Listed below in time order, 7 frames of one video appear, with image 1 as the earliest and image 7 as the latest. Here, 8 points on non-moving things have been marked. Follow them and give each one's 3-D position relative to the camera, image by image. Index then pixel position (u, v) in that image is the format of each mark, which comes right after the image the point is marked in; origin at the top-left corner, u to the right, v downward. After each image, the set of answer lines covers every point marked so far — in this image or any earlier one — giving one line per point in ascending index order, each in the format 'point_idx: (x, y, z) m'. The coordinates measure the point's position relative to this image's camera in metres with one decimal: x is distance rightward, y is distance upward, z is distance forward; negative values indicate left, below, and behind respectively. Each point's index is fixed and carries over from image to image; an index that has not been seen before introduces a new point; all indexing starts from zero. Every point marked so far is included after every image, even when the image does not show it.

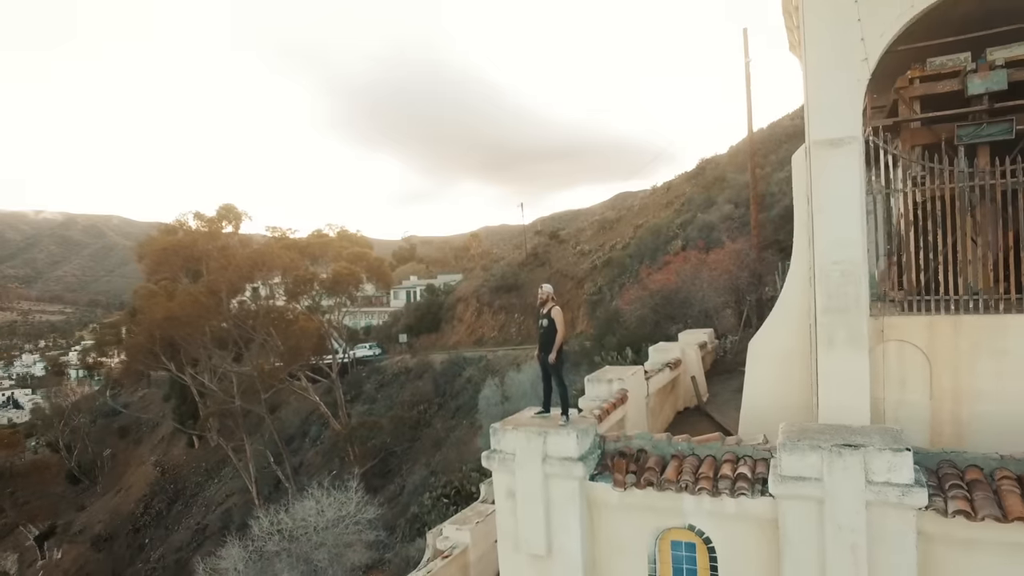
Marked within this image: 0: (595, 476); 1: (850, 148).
0: (+0.7, -1.4, +4.8) m
1: (+3.2, +1.4, +5.7) m
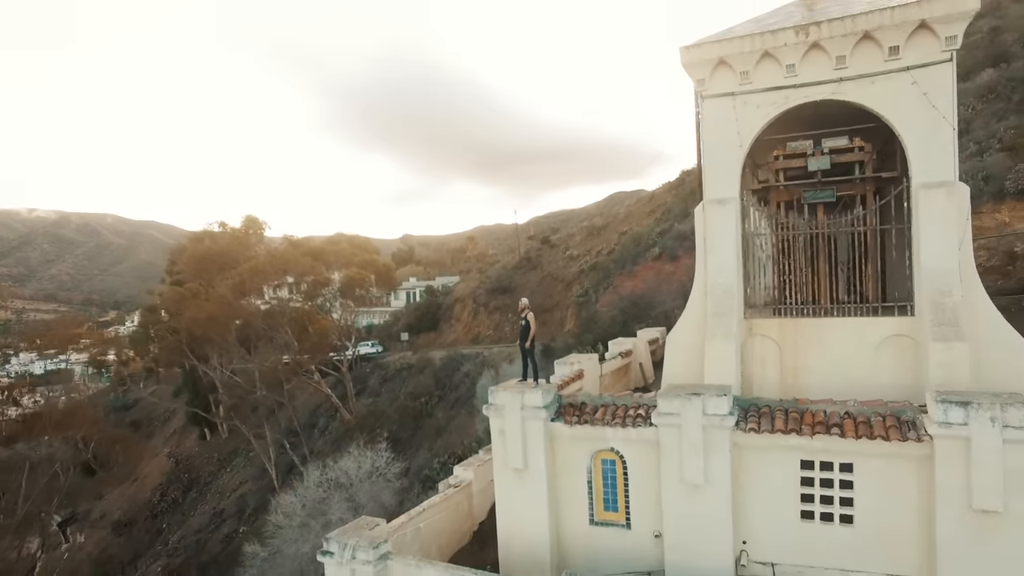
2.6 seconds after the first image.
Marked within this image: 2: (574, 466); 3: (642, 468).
0: (+0.5, -1.6, +7.8) m
1: (+3.0, +1.2, +8.7) m
2: (+0.8, -2.2, +7.8) m
3: (+1.6, -2.1, +7.4) m
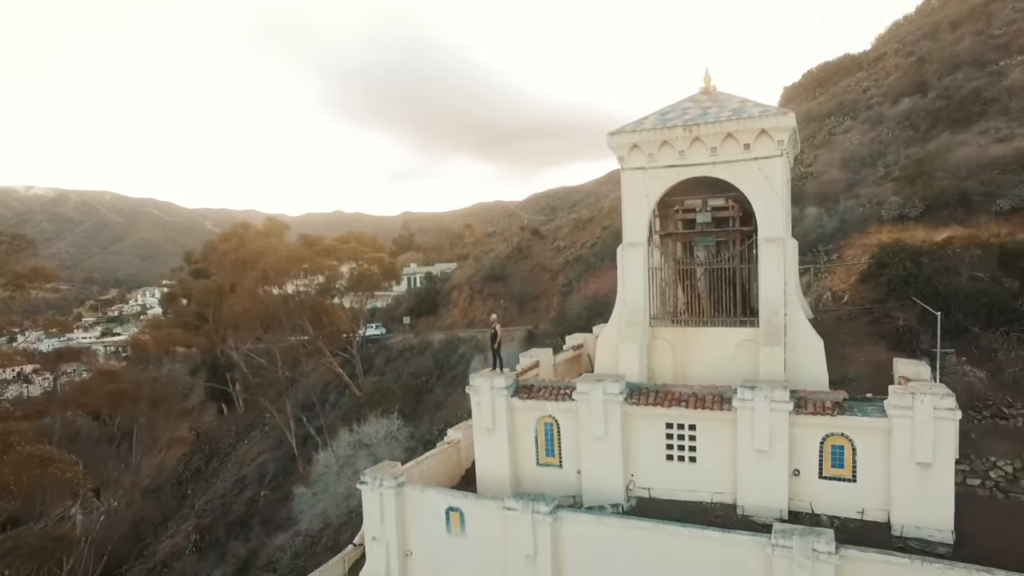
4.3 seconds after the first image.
0: (0.0, -2.0, +11.7) m
1: (+2.5, +0.8, +12.5) m
2: (+0.3, -2.6, +11.8) m
3: (+1.1, -2.5, +11.4) m
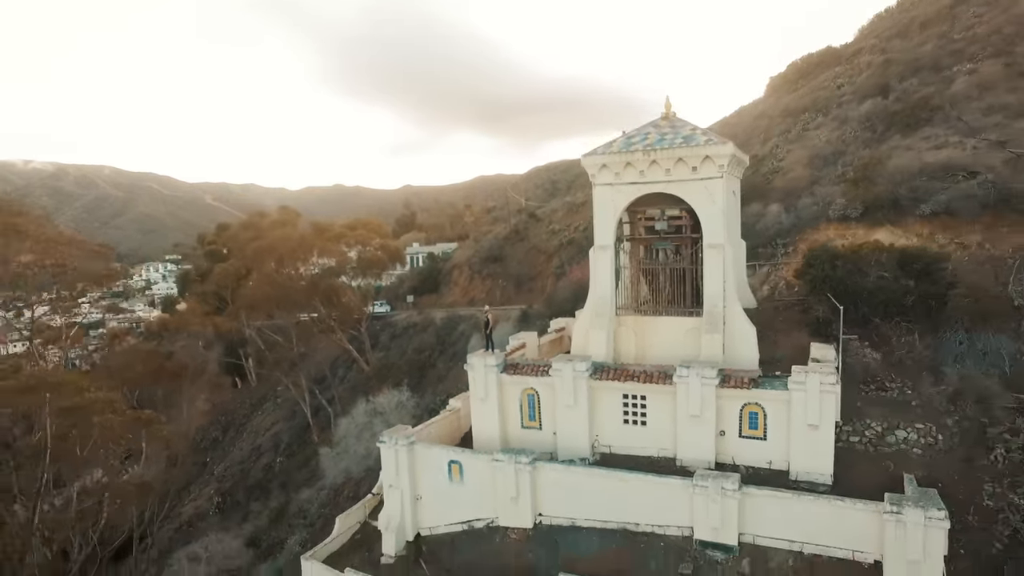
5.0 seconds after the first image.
0: (-0.2, -1.9, +14.5) m
1: (+2.3, +0.9, +15.2) m
2: (0.0, -2.5, +14.5) m
3: (+0.8, -2.5, +14.1) m
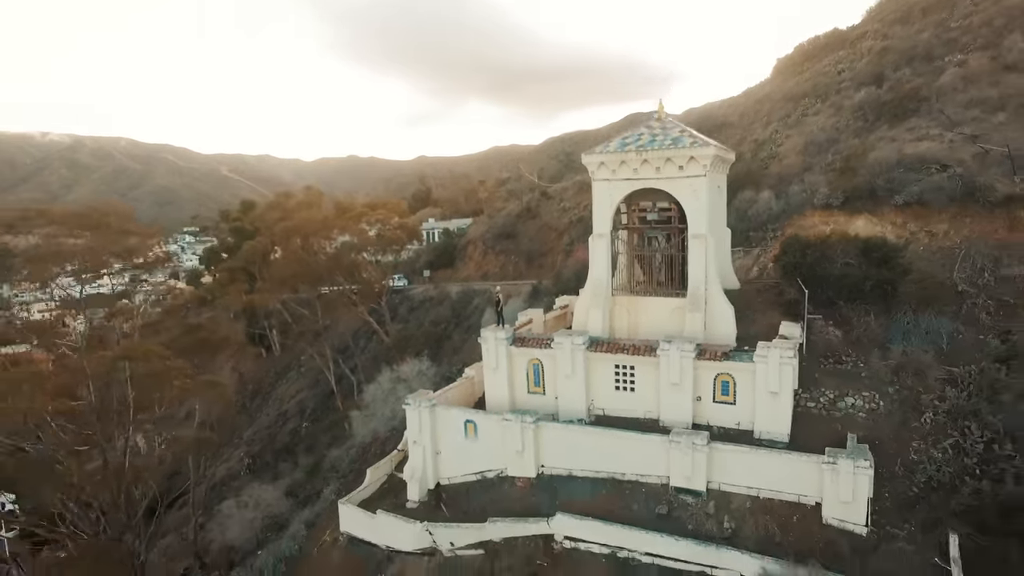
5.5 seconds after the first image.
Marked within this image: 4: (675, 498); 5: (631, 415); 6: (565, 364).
0: (0.0, -1.5, +16.6) m
1: (+2.5, +1.4, +17.1) m
2: (+0.2, -2.1, +16.7) m
3: (+1.0, -2.1, +16.3) m
4: (+3.5, -4.5, +13.3) m
5: (+3.0, -3.1, +15.5) m
6: (+1.4, -1.9, +15.7) m
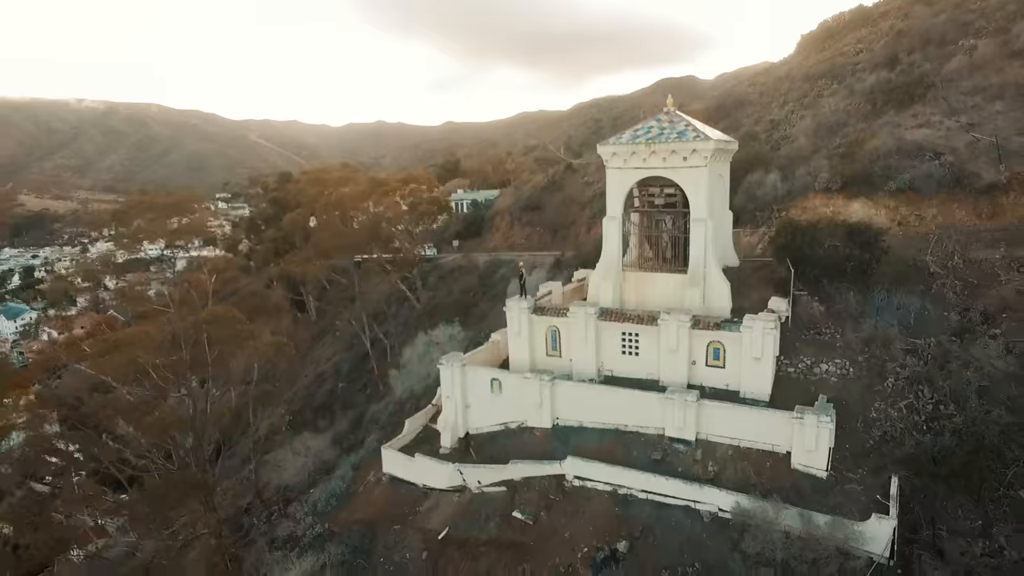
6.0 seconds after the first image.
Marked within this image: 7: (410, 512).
0: (+0.6, -0.8, +19.0) m
1: (+3.2, +2.1, +19.2) m
2: (+0.8, -1.4, +19.1) m
3: (+1.6, -1.4, +18.6) m
4: (+4.0, -4.0, +15.7) m
5: (+3.5, -2.5, +17.8) m
6: (+1.9, -1.3, +18.0) m
7: (-2.9, -6.4, +17.8) m
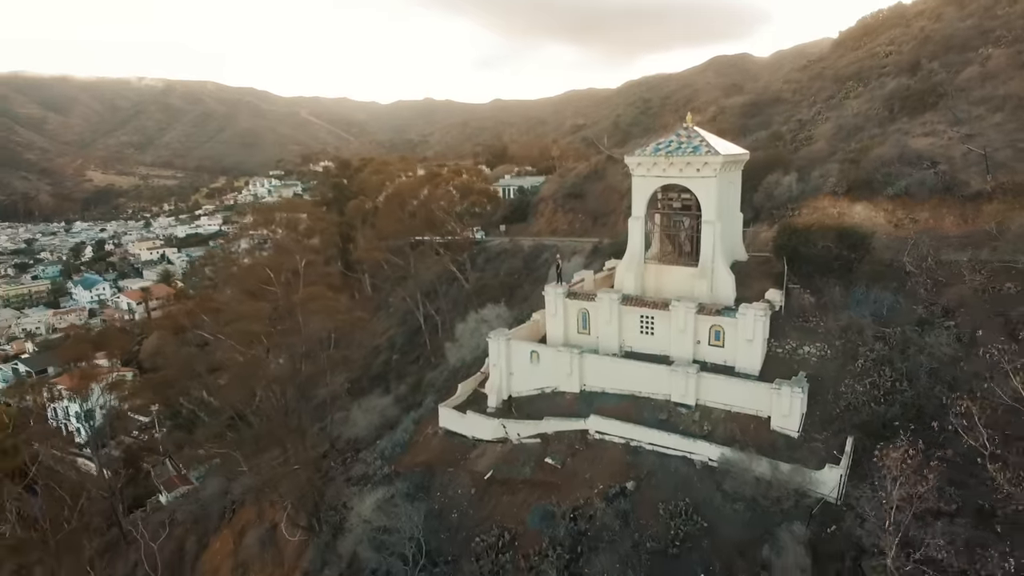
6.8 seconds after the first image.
0: (+1.9, -0.4, +22.6) m
1: (+4.6, +2.4, +22.6) m
2: (+2.2, -1.0, +22.7) m
3: (+2.9, -1.0, +22.2) m
4: (+5.0, -3.8, +19.2) m
5: (+4.7, -2.2, +21.3) m
6: (+3.2, -0.9, +21.6) m
7: (-1.8, -5.9, +21.8) m
